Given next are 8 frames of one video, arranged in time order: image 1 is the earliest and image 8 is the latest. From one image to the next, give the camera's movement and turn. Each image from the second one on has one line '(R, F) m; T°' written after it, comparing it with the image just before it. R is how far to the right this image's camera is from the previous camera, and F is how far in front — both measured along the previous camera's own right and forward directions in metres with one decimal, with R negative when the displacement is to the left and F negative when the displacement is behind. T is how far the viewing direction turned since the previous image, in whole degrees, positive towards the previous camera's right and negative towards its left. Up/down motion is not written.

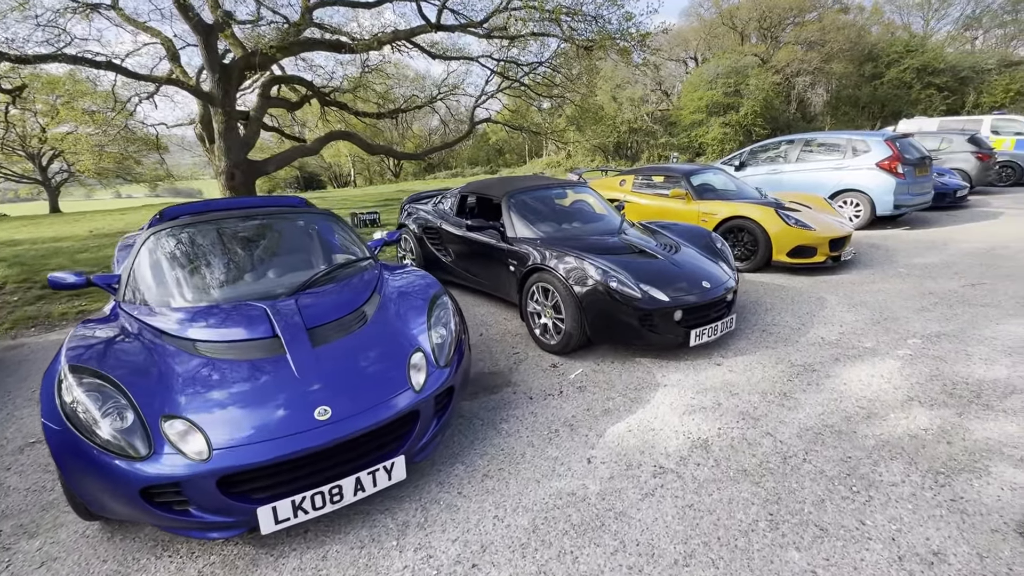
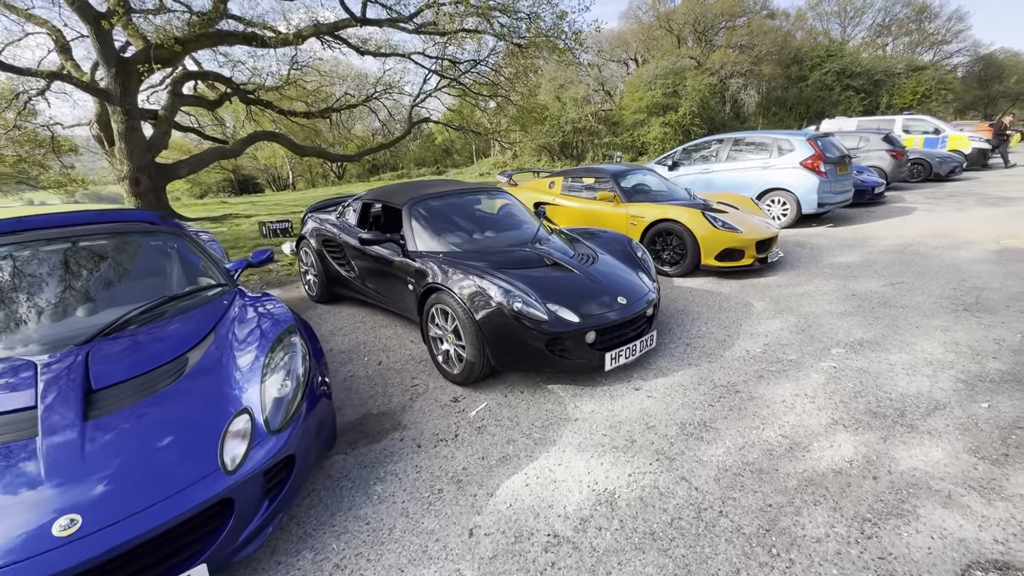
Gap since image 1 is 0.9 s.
(+0.4, +0.4) m; +6°
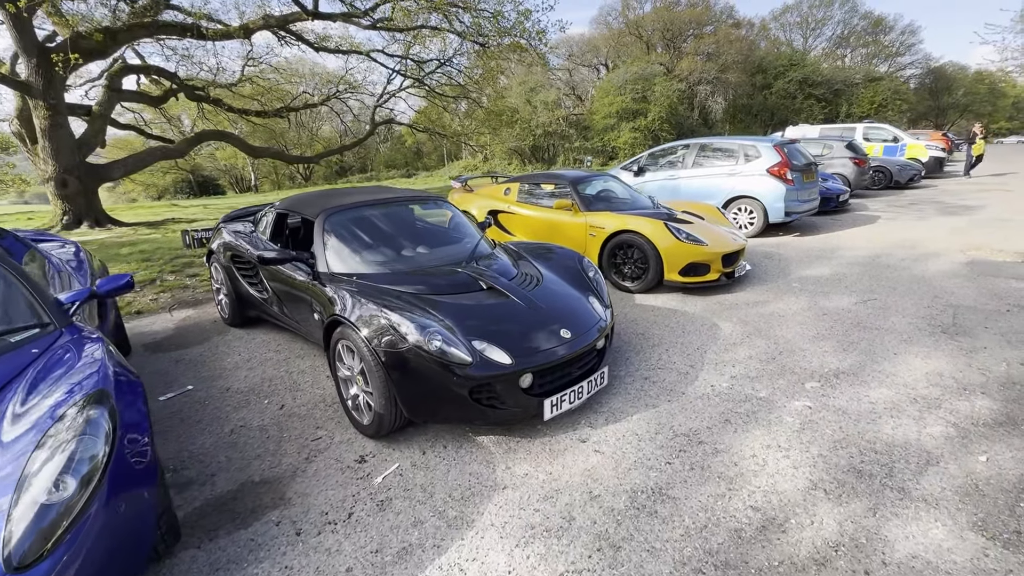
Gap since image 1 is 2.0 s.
(+0.3, +0.5) m; +3°
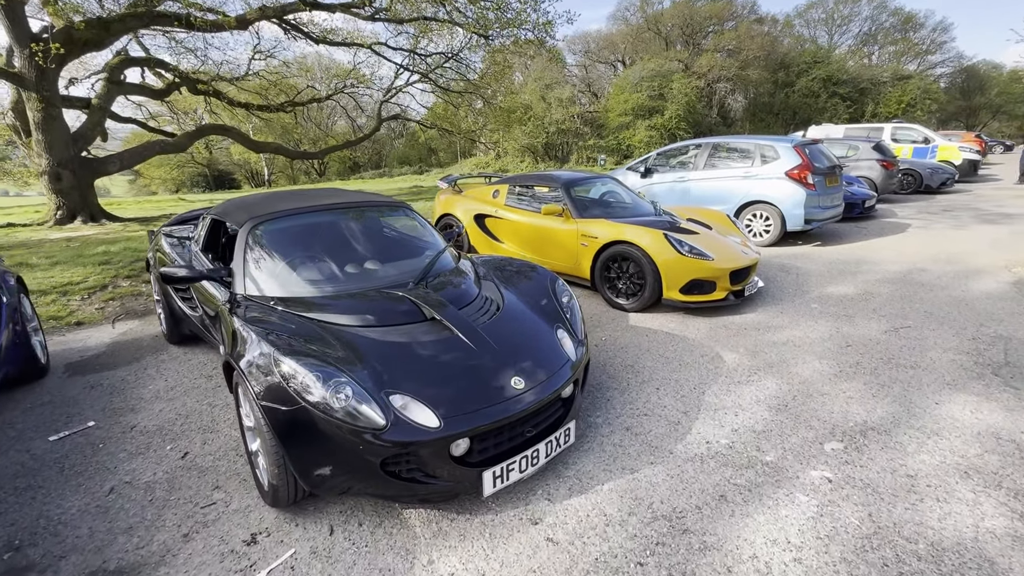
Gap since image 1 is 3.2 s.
(+0.3, +0.5) m; -2°
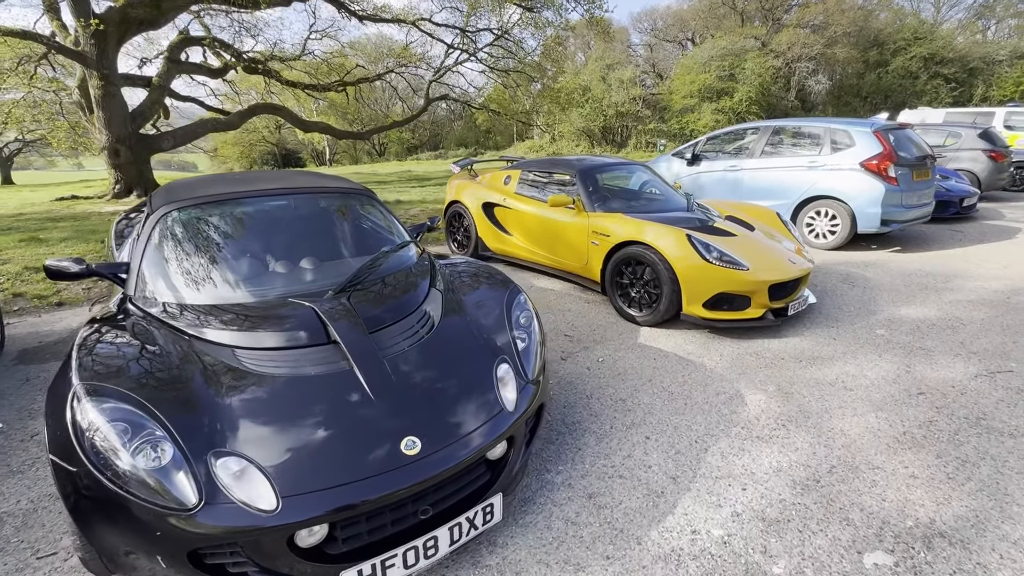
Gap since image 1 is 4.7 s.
(+0.5, +0.6) m; -7°
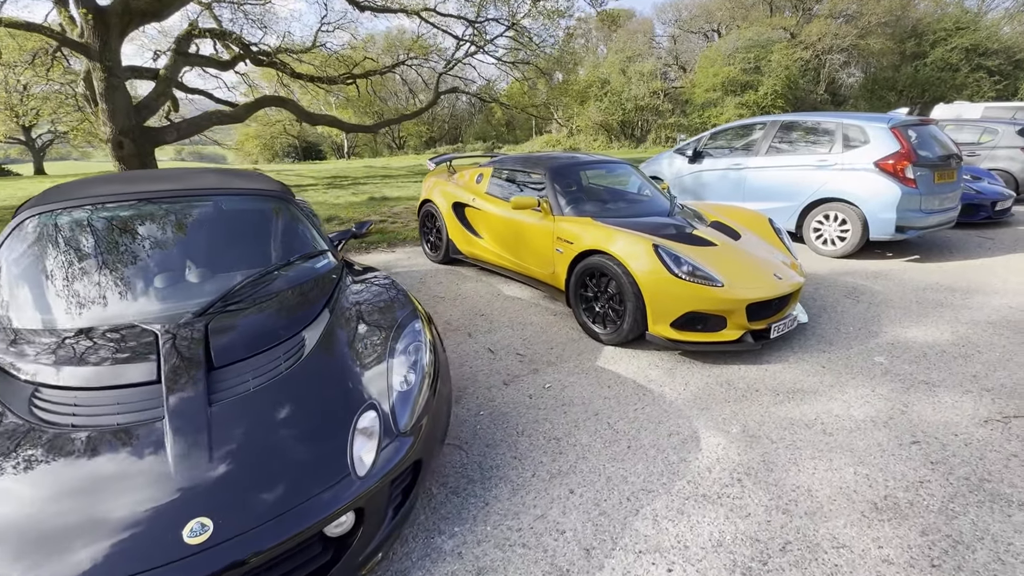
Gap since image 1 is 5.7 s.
(+0.5, +0.4) m; -2°
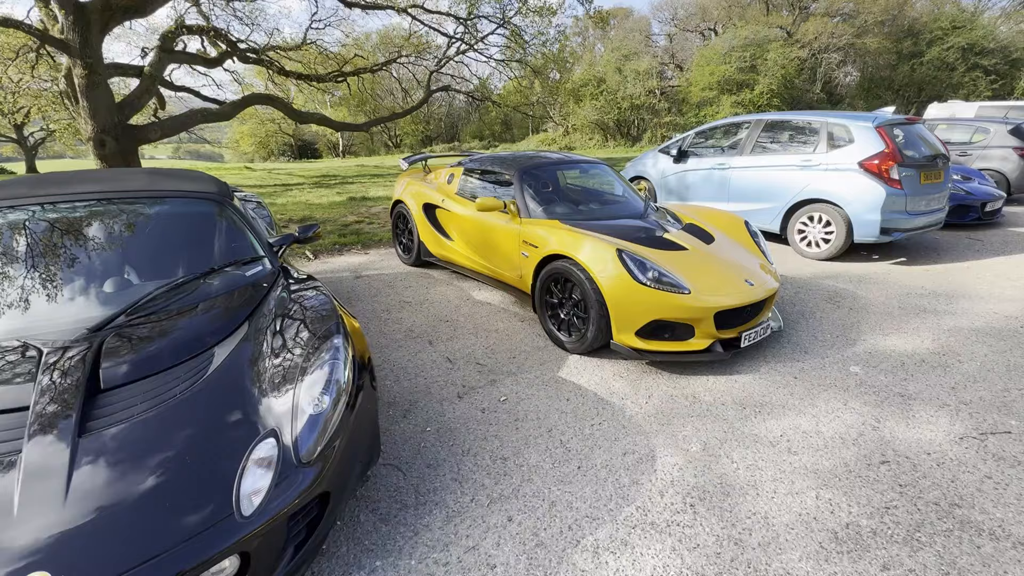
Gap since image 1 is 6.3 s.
(+0.3, +0.1) m; 0°
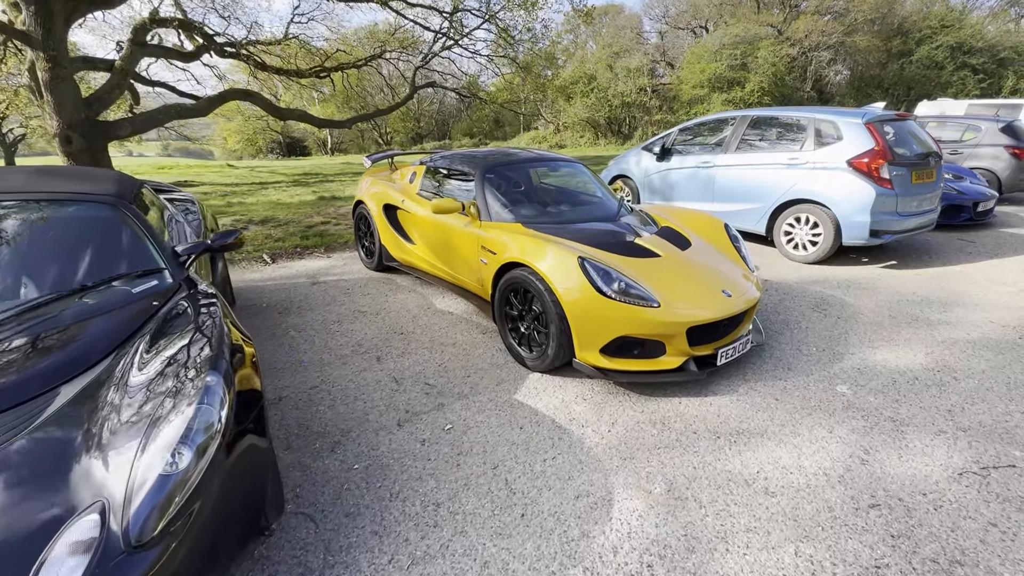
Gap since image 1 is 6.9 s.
(+0.2, +0.3) m; +1°
